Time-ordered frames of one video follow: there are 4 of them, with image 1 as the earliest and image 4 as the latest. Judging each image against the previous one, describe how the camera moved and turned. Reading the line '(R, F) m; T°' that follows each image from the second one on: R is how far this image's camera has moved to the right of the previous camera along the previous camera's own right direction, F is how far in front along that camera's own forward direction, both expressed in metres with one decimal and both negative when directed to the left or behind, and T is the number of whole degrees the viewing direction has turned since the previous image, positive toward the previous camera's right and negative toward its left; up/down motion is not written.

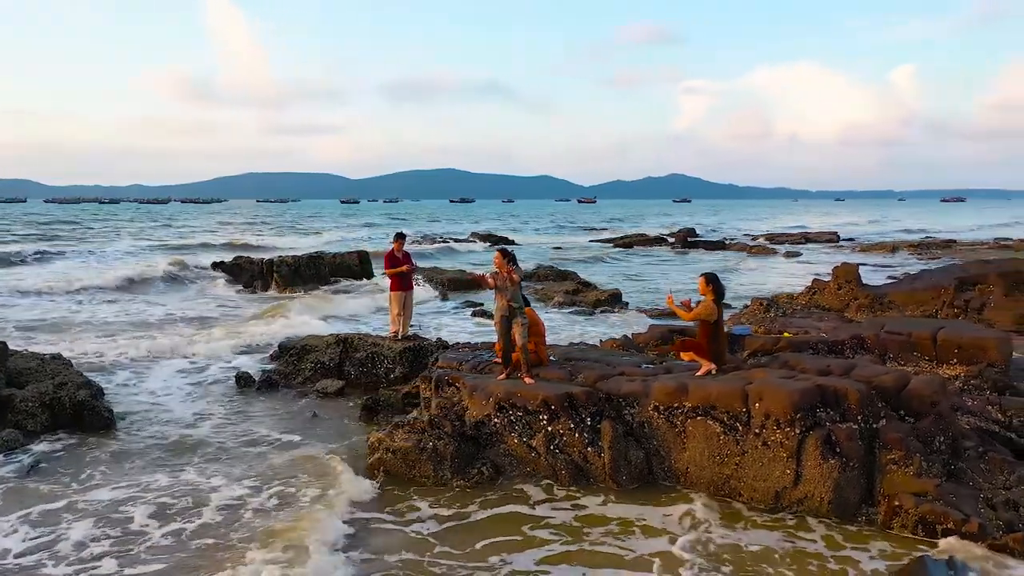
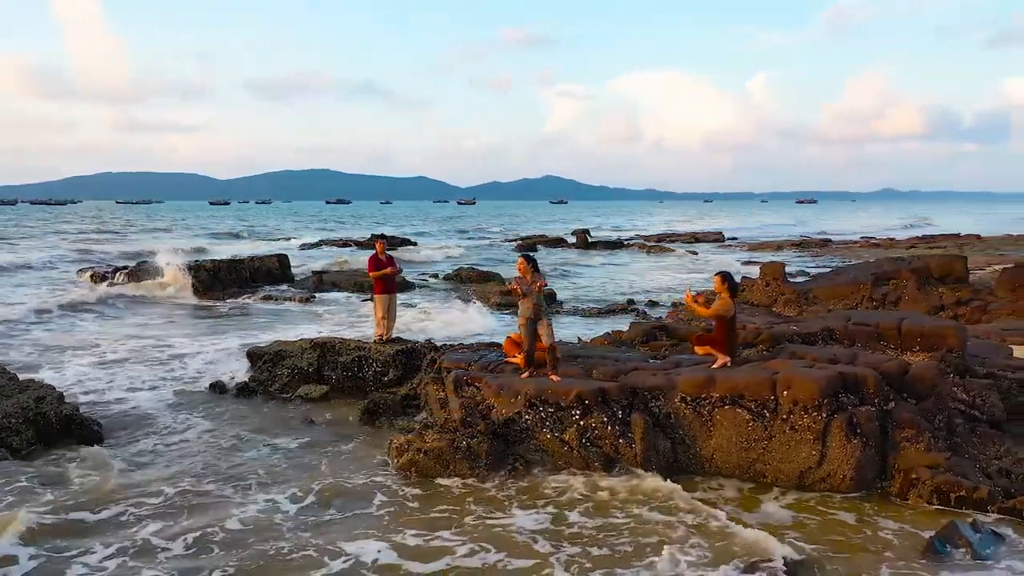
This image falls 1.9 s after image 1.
(-1.3, -0.1) m; +8°
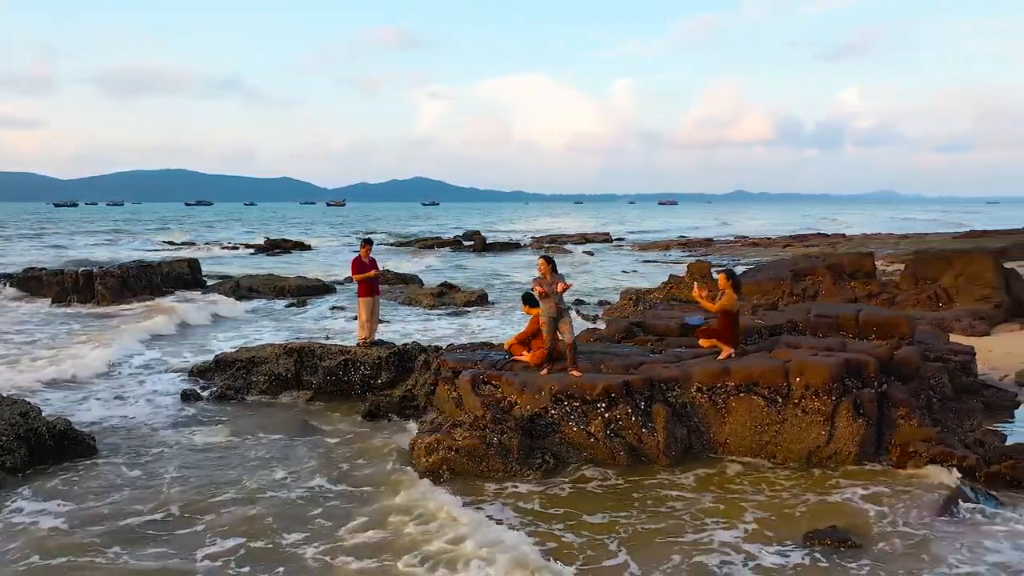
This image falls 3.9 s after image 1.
(-1.3, -0.1) m; +9°
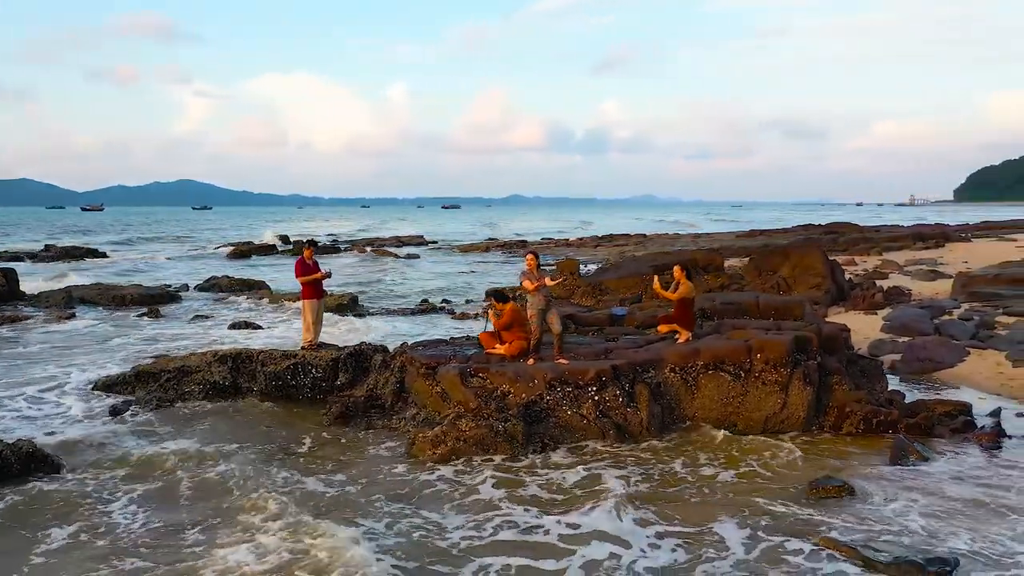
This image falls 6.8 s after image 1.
(-1.9, -0.1) m; +15°
